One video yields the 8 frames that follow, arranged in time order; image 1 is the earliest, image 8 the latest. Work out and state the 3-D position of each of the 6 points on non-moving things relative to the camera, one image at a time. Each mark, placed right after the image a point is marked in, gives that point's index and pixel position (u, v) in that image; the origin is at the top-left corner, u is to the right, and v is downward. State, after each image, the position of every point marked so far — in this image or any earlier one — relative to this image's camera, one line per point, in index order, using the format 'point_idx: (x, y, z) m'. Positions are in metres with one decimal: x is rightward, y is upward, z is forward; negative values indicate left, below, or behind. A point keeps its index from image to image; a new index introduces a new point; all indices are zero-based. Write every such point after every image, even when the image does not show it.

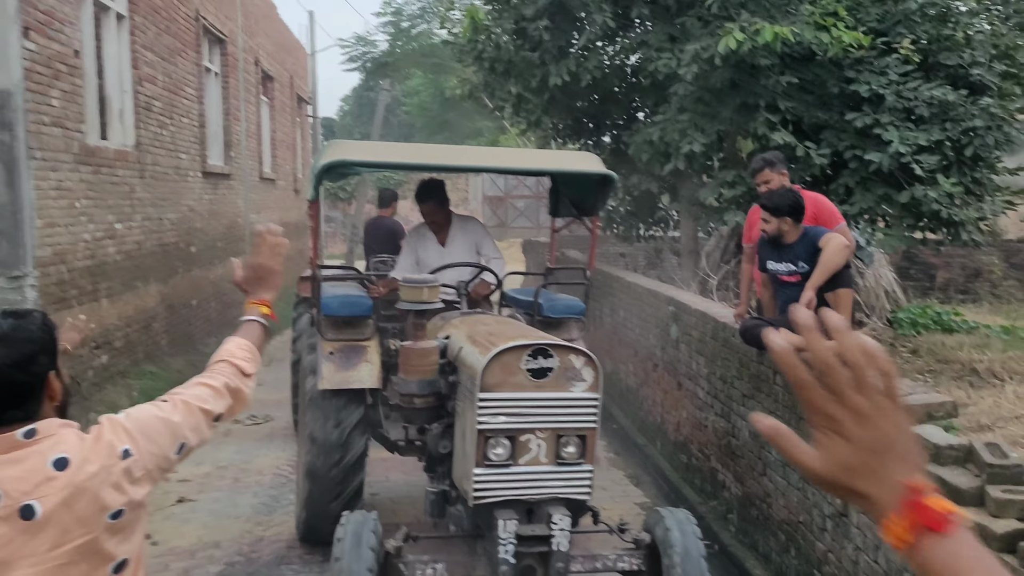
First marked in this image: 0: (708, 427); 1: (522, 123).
0: (+1.3, -1.0, +6.3) m
1: (+0.1, +2.1, +11.4) m
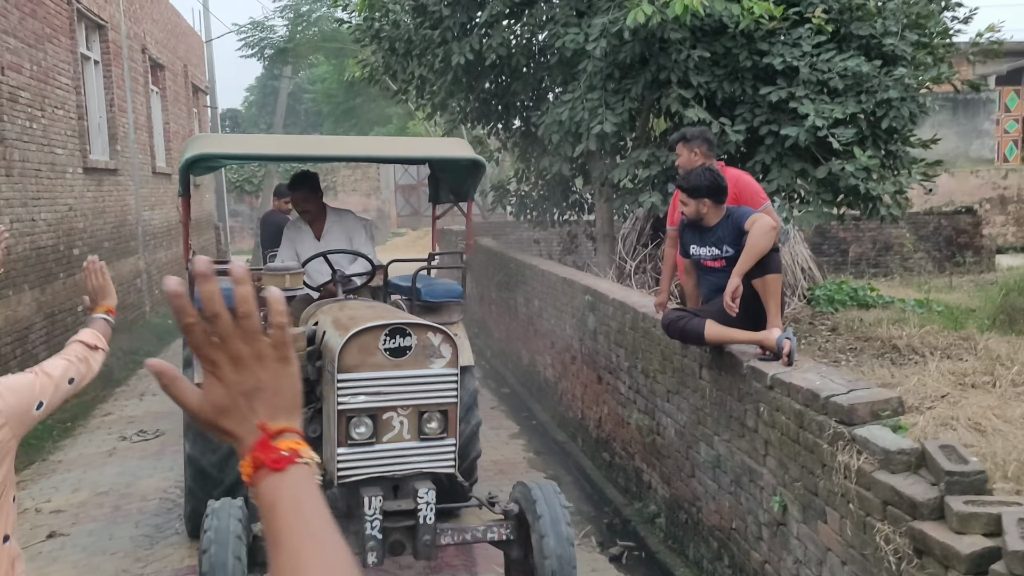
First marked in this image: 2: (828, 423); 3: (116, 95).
0: (+0.8, -0.9, +5.9) m
1: (-1.0, +2.2, +10.9) m
2: (+1.1, -0.5, +3.3) m
3: (-5.7, +2.8, +13.1) m
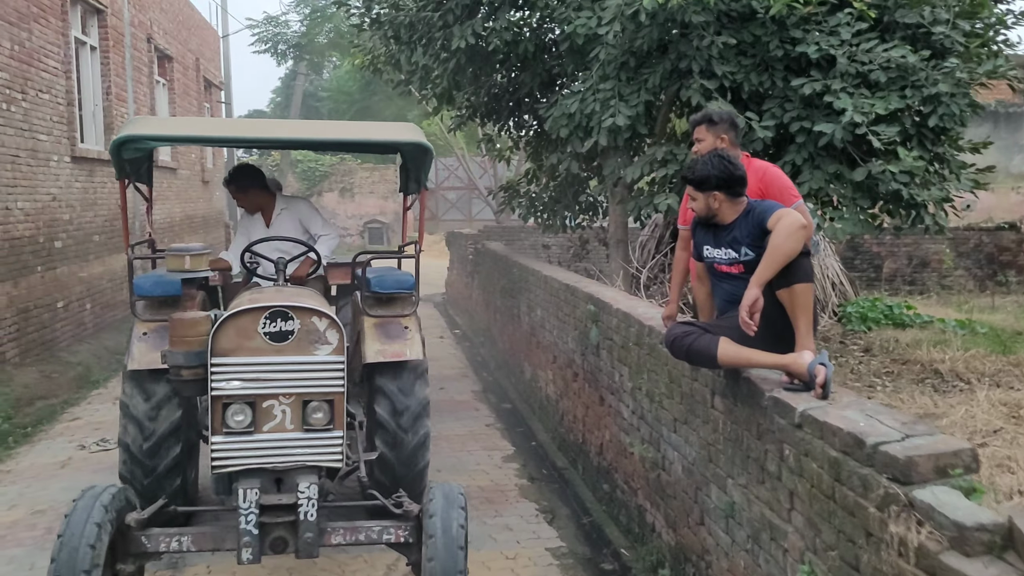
0: (+0.7, -0.9, +5.1) m
1: (-0.9, +2.1, +10.2) m
2: (+1.0, -0.5, +2.5) m
3: (-5.5, +2.8, +12.5) m
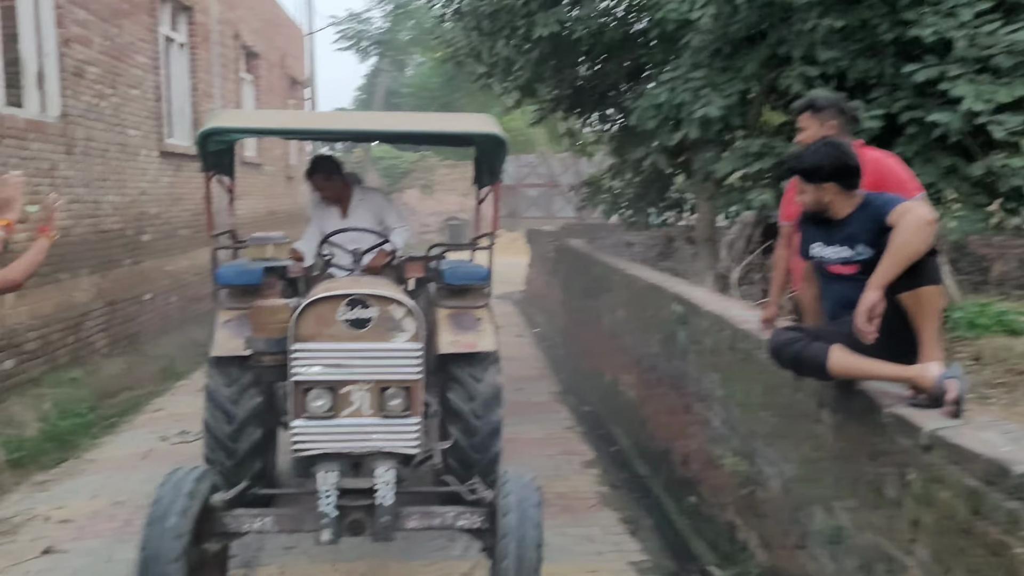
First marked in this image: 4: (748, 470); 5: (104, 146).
0: (+1.1, -0.9, +4.8) m
1: (0.0, +2.2, +10.0) m
2: (+1.2, -0.5, +2.1) m
3: (-4.3, +2.9, +12.7) m
4: (+1.2, -0.9, +4.4) m
5: (-4.1, +1.4, +9.2) m
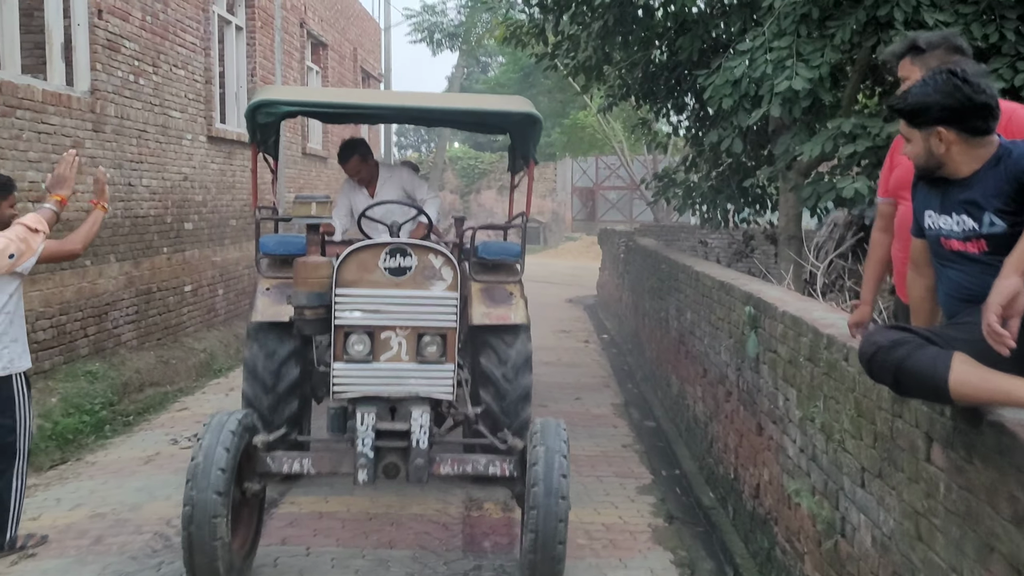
0: (+1.2, -0.9, +3.8) m
1: (+0.7, +2.2, +9.1) m
2: (+1.1, -0.5, +1.2) m
3: (-3.4, +3.0, +12.2) m
4: (+1.2, -0.9, +3.4) m
5: (-3.6, +1.5, +8.7) m
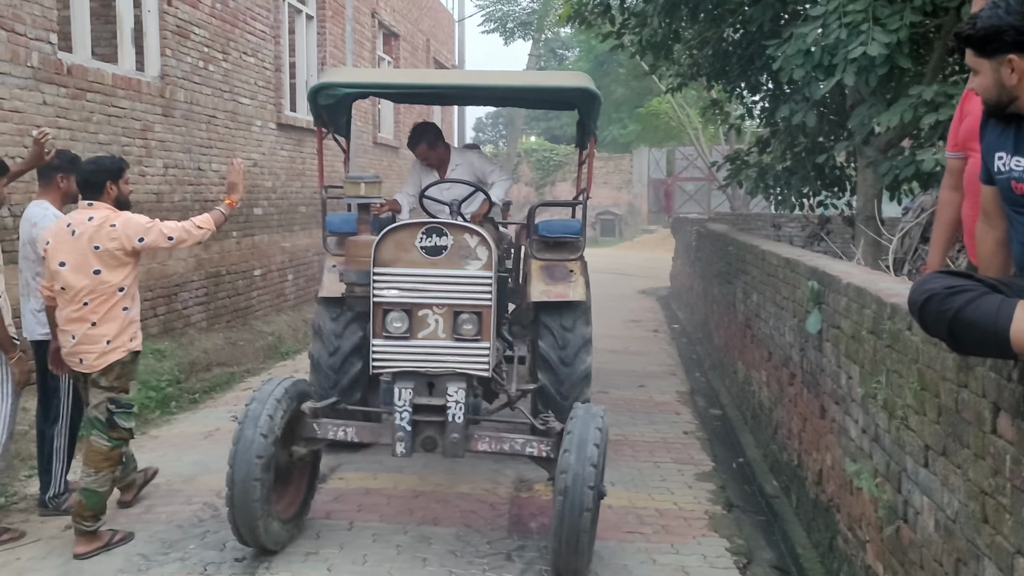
0: (+1.4, -0.8, +3.6) m
1: (+1.3, +2.3, +8.9) m
2: (+1.0, -0.4, +0.9) m
3: (-2.5, +3.2, +12.3) m
4: (+1.3, -0.7, +3.2) m
5: (-2.9, +1.7, +8.8) m
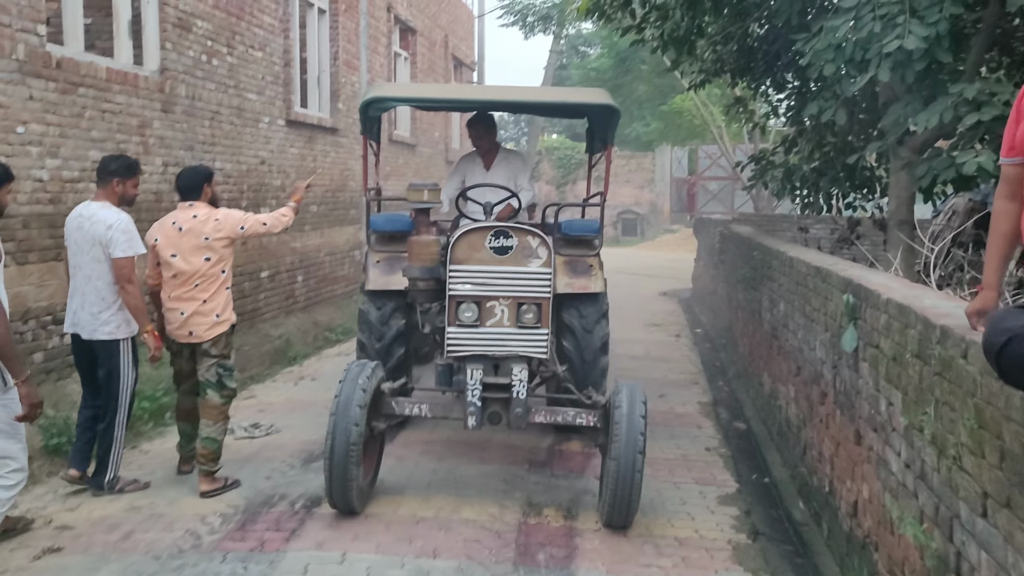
0: (+1.4, -0.9, +3.2) m
1: (+1.5, +2.3, +8.5) m
2: (+0.9, -0.4, +0.6) m
3: (-2.2, +3.2, +12.0) m
4: (+1.3, -0.8, +2.8) m
5: (-2.8, +1.7, +8.5) m
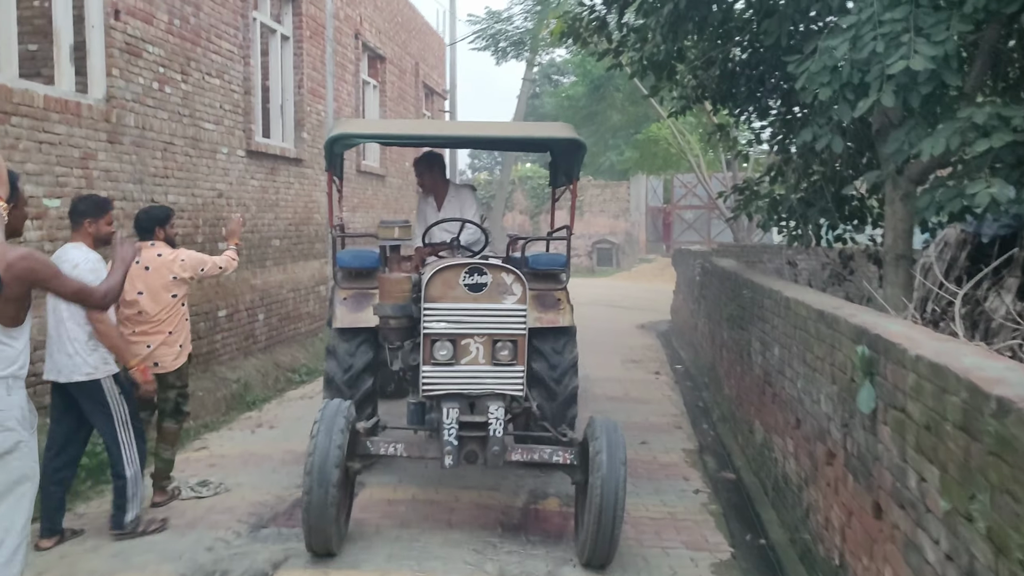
0: (+1.3, -1.0, +2.7) m
1: (+1.2, +1.9, +8.1) m
2: (+0.9, -0.5, 0.0) m
3: (-2.6, +2.7, +11.5) m
4: (+1.2, -1.0, +2.3) m
5: (-3.0, +1.3, +8.0) m
